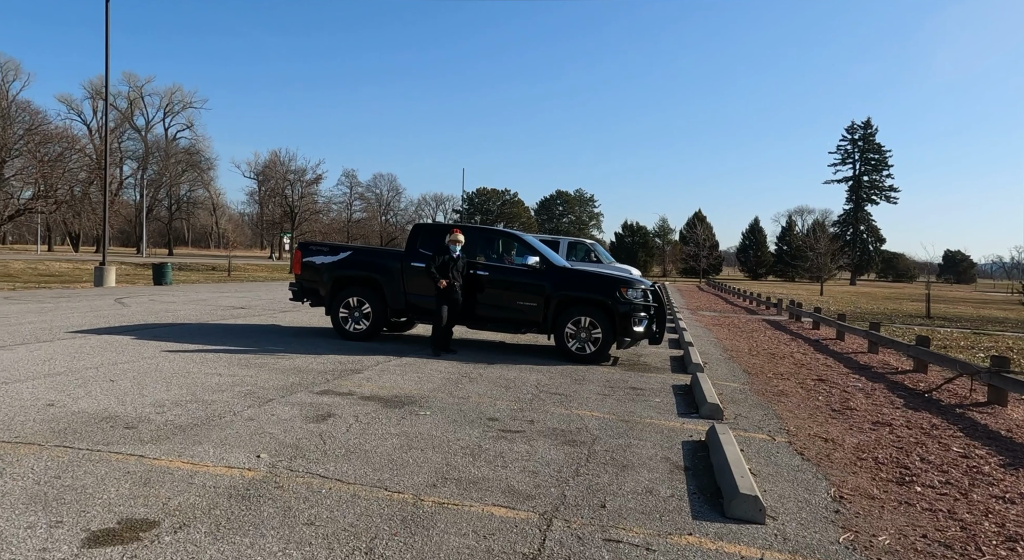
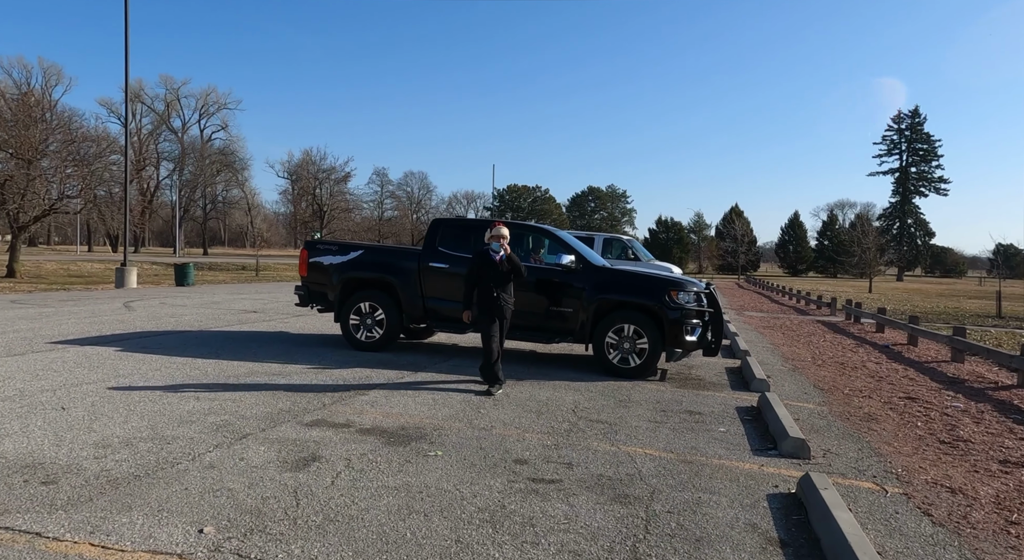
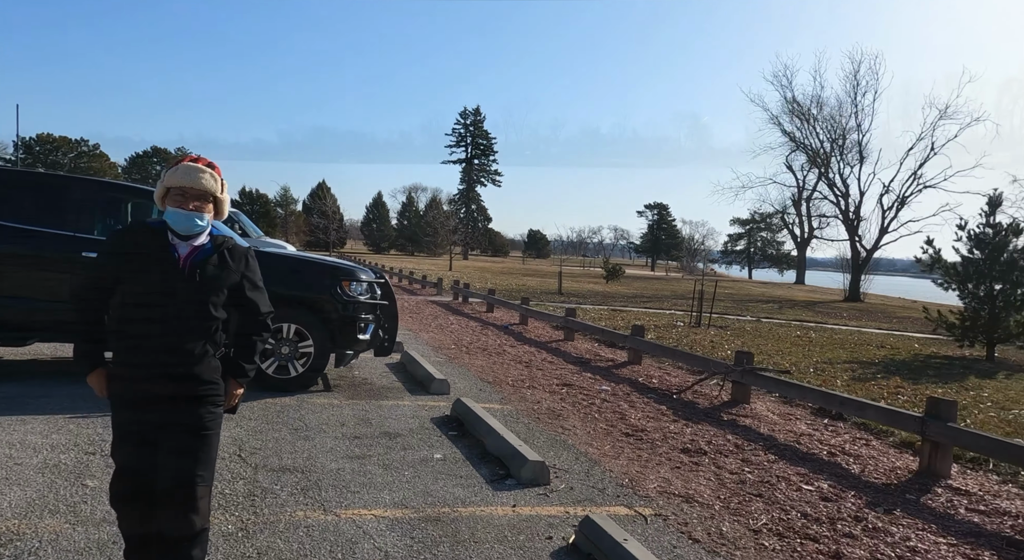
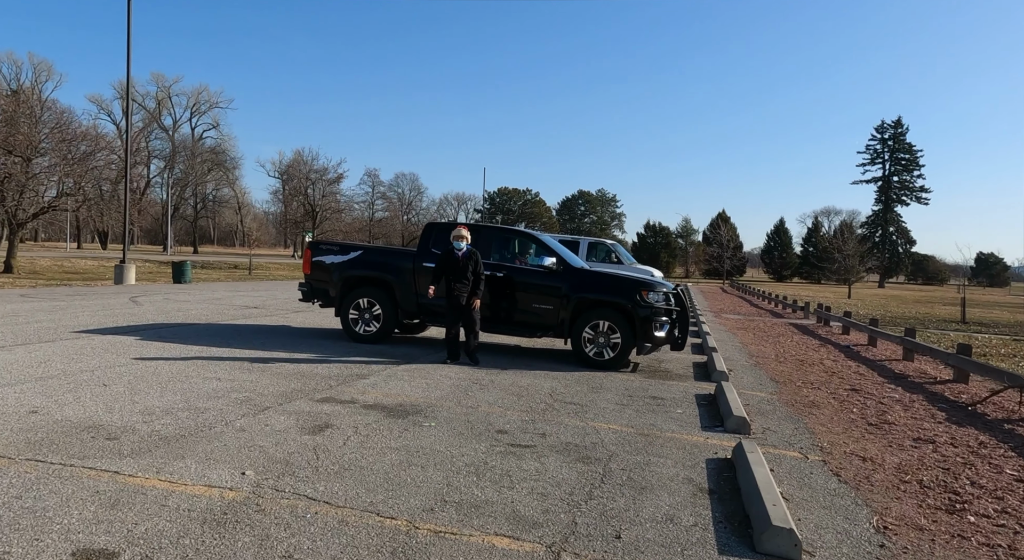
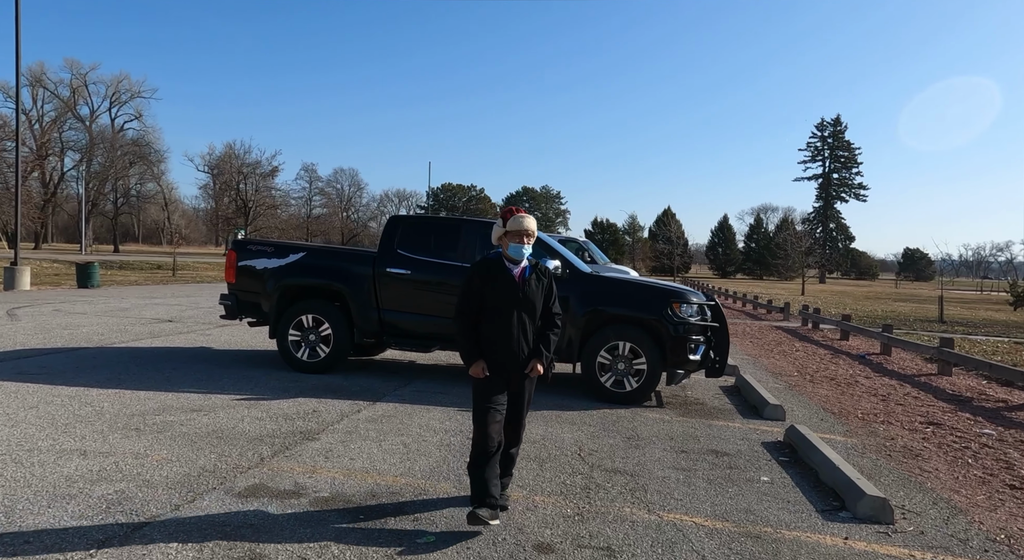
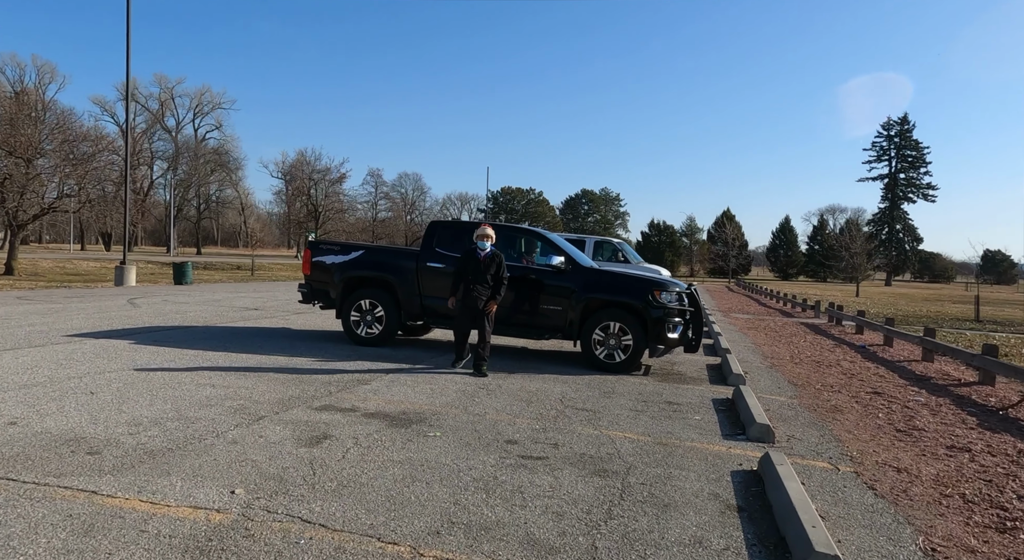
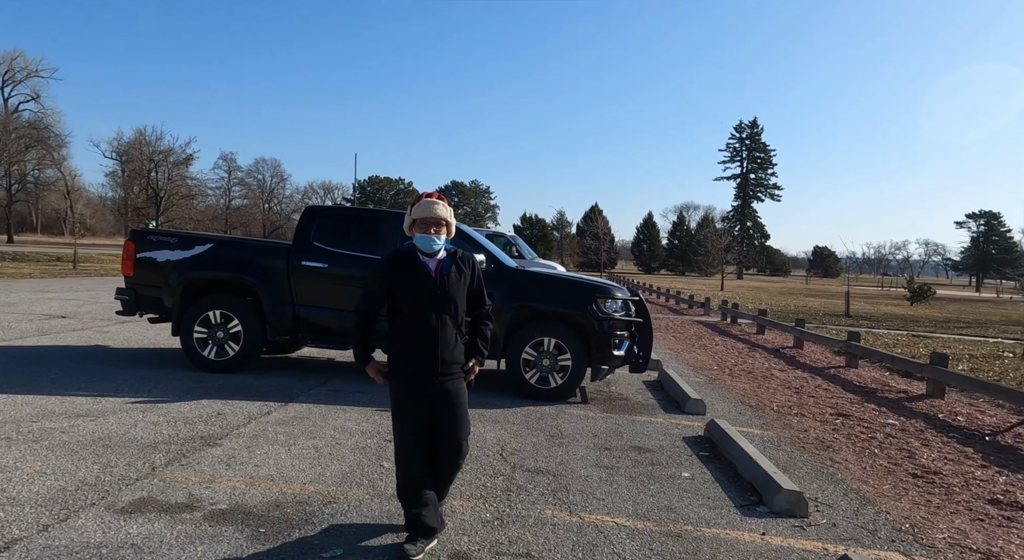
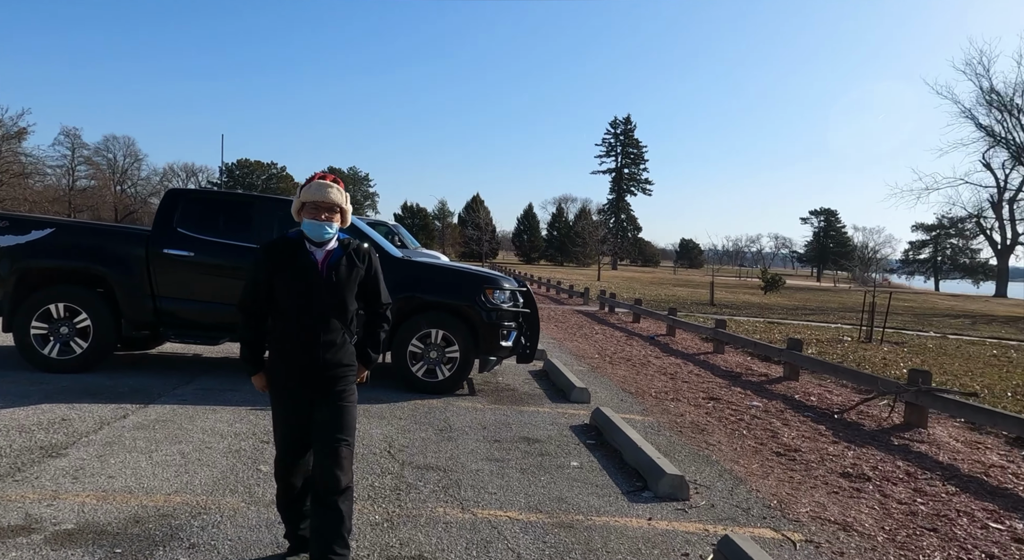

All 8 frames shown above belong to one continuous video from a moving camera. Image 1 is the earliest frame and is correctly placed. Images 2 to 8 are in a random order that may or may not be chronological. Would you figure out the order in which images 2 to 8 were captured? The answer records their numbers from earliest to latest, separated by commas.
4, 6, 2, 5, 7, 8, 3
